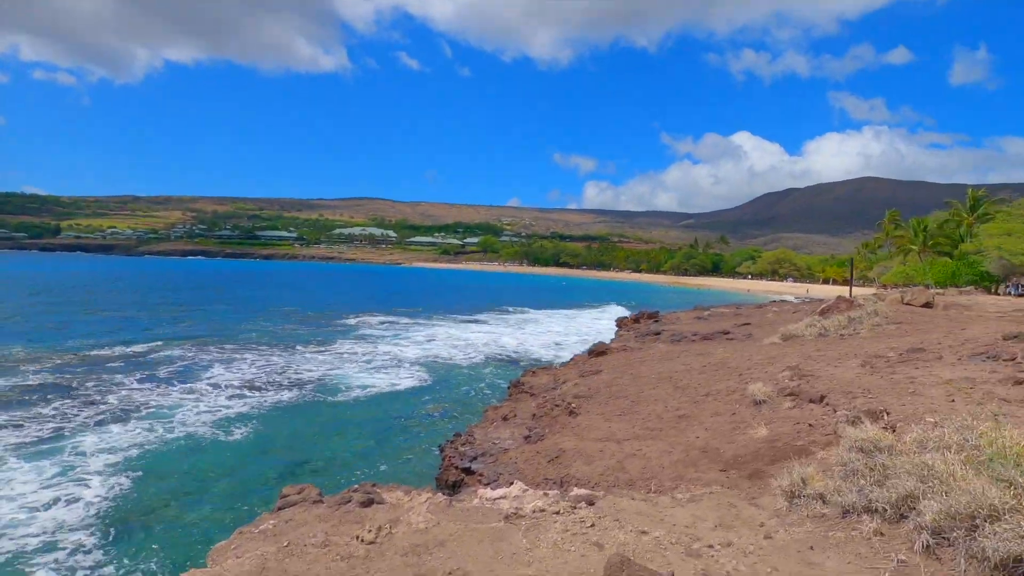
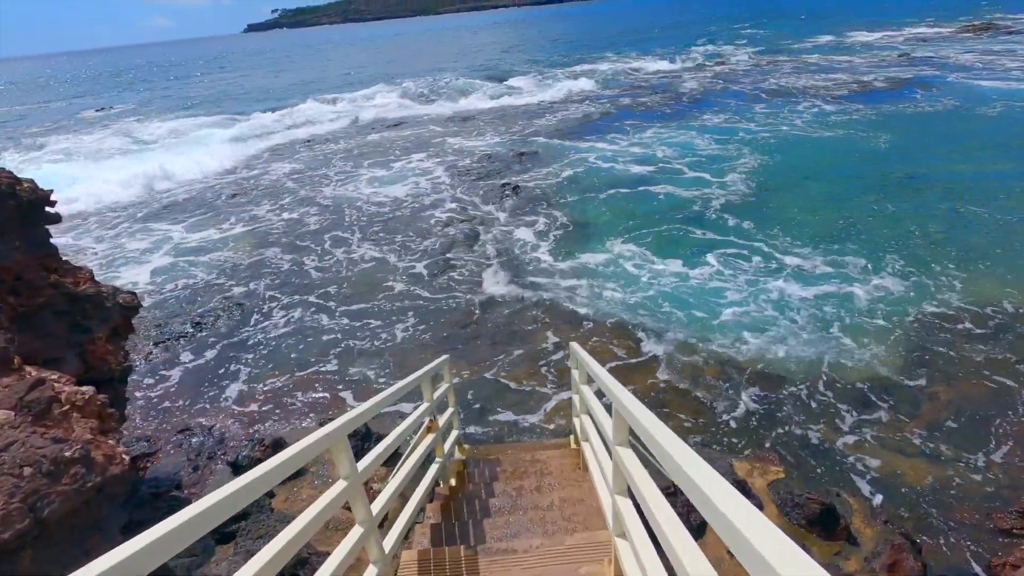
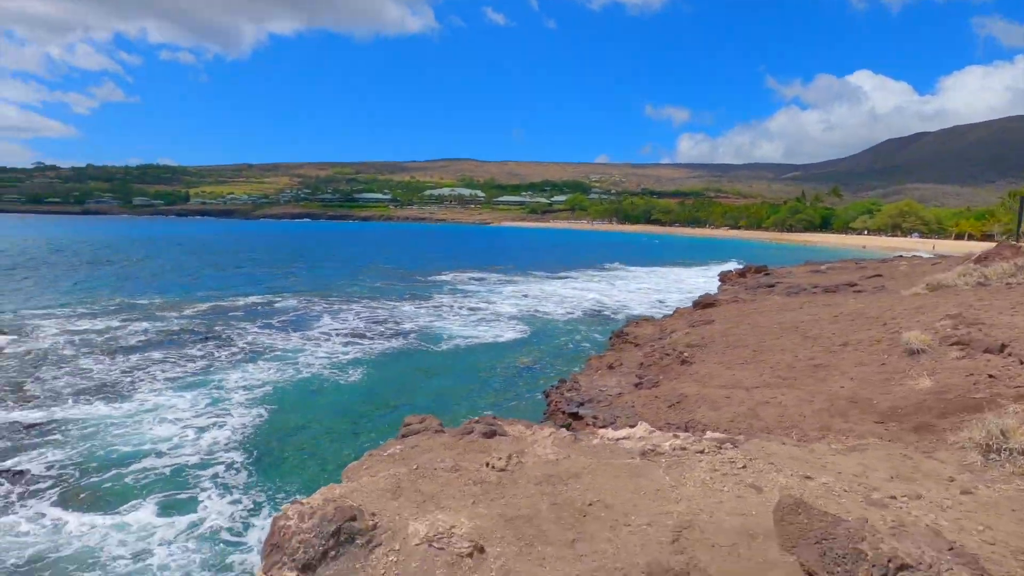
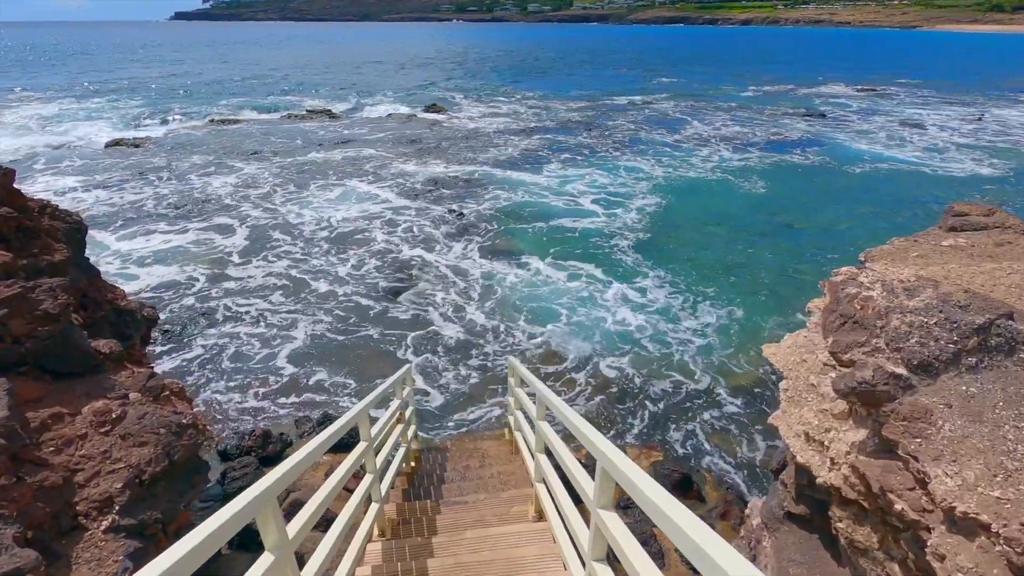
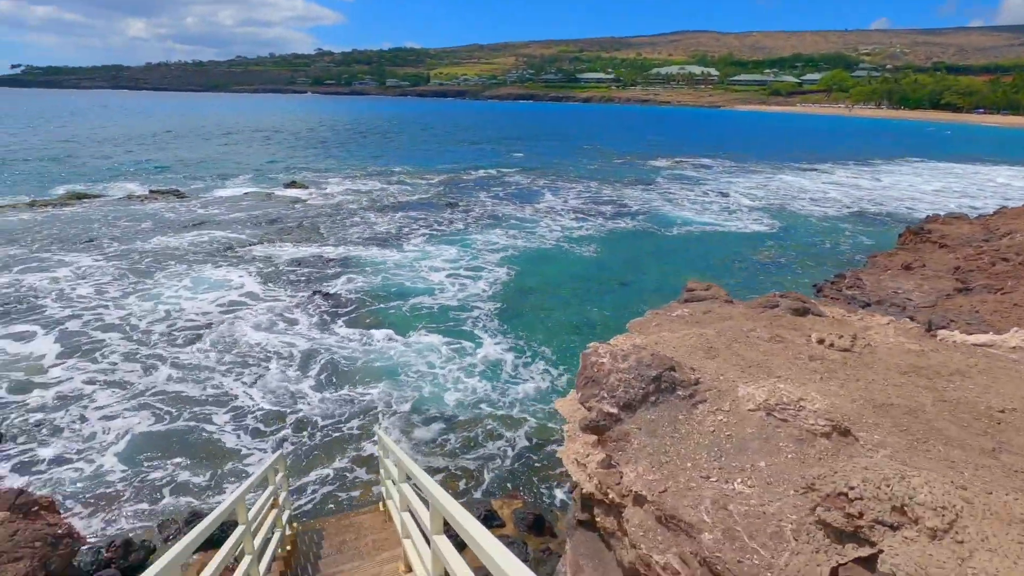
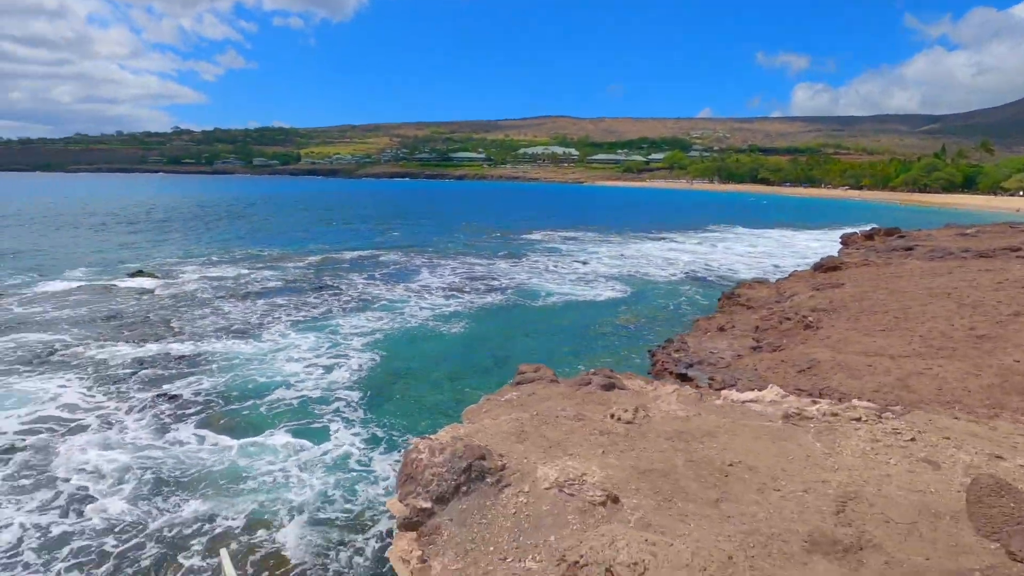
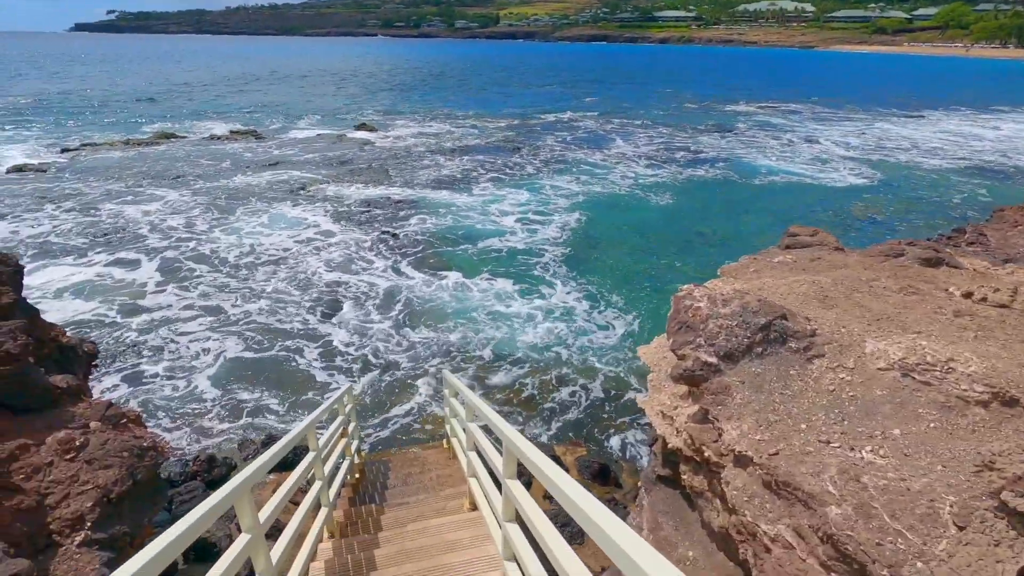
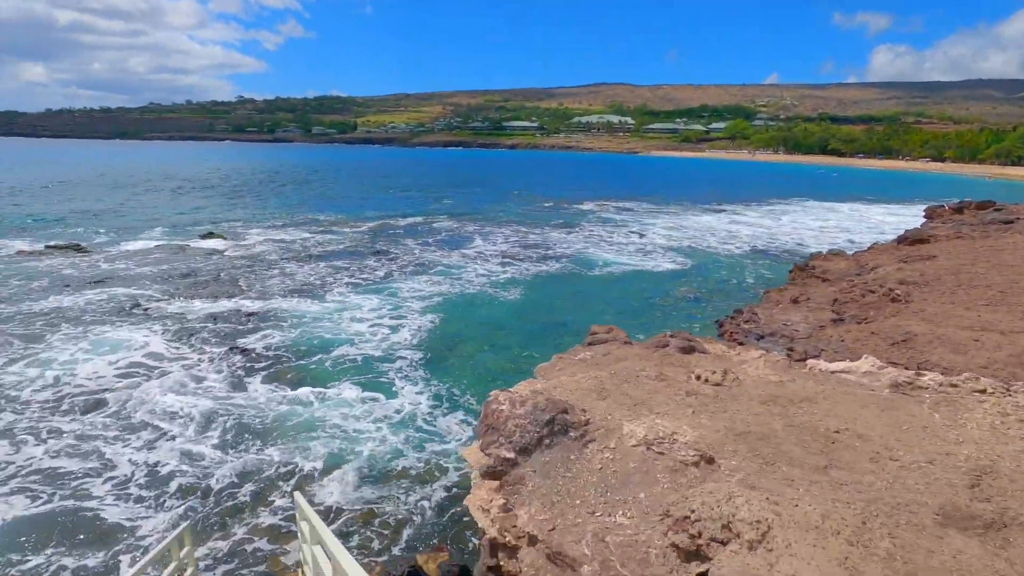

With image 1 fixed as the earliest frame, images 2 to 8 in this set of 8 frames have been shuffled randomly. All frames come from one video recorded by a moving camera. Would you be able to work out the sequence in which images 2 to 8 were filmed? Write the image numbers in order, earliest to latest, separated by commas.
3, 6, 8, 5, 7, 4, 2
